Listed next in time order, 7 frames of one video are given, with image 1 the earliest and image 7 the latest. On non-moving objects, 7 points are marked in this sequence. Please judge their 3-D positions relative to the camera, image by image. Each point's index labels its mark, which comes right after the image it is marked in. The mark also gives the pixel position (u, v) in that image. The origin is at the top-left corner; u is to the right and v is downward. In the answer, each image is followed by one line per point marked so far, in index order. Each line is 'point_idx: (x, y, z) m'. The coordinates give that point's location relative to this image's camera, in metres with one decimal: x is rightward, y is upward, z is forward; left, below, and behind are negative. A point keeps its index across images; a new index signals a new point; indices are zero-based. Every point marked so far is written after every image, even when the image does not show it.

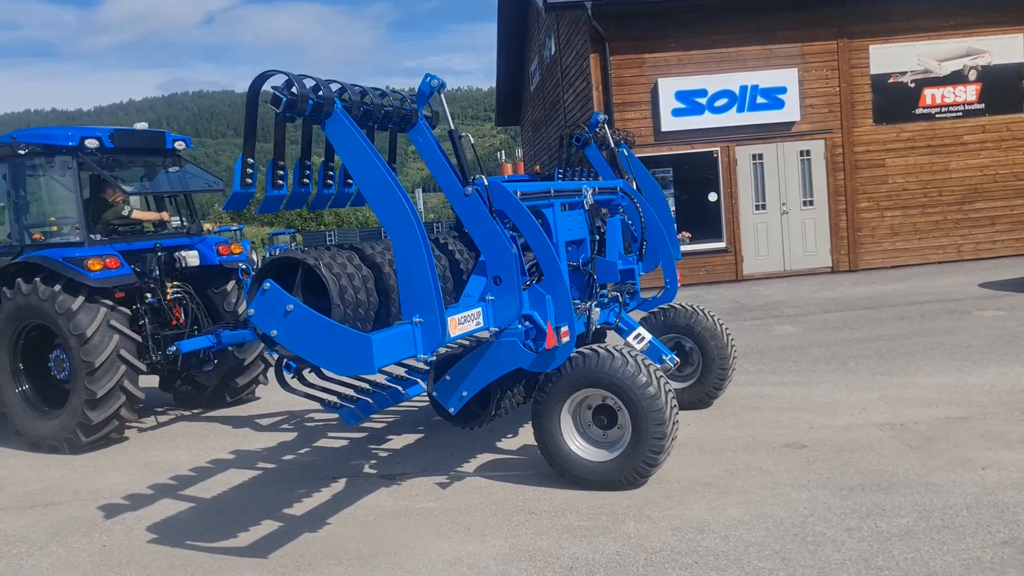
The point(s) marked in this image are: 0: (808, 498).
0: (+1.6, -1.1, +4.6) m
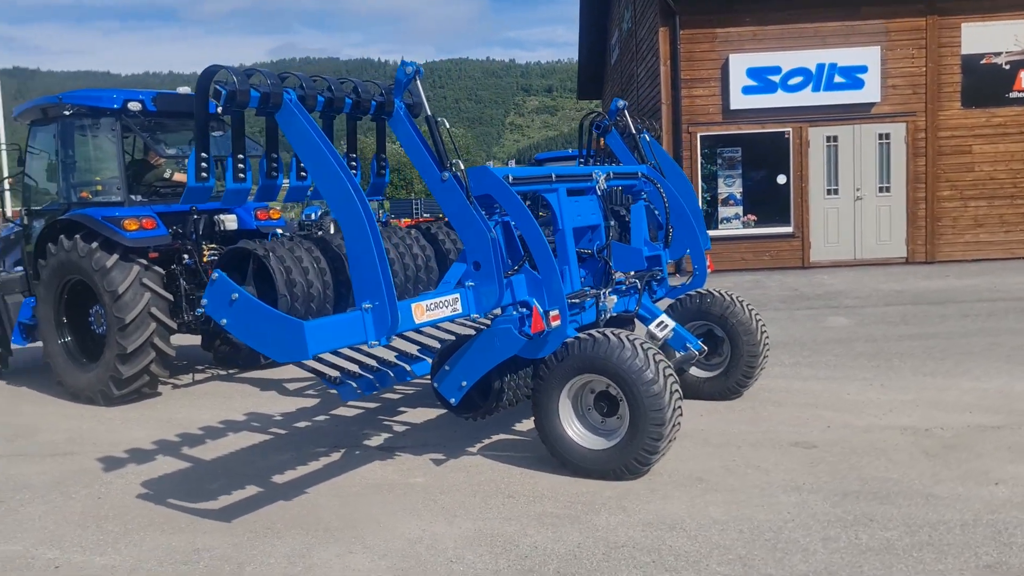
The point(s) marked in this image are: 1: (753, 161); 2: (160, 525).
0: (+1.4, -1.1, +4.4) m
1: (+4.1, +2.2, +14.7) m
2: (-1.8, -1.2, +4.5) m
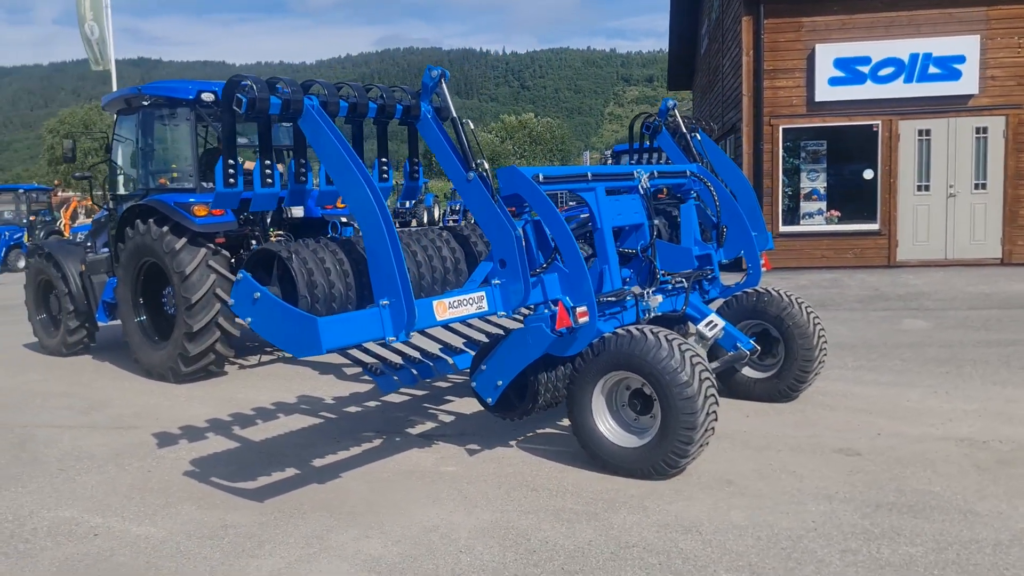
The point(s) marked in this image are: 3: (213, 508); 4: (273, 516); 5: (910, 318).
0: (+1.5, -1.1, +4.3) m
1: (+5.3, +2.2, +14.2) m
2: (-1.7, -1.2, +4.7) m
3: (-1.6, -1.2, +4.6) m
4: (-1.2, -1.2, +4.4) m
5: (+4.5, -0.3, +9.8) m
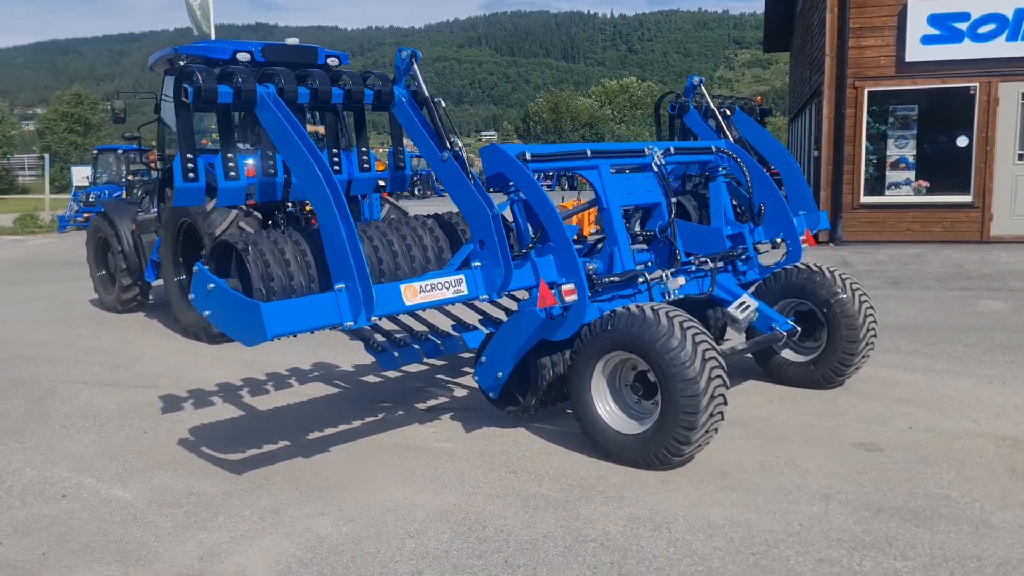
0: (+1.4, -1.0, +3.9) m
1: (+6.3, +2.5, +13.2) m
2: (-1.8, -1.0, +4.7) m
3: (-1.7, -1.0, +4.5) m
4: (-1.4, -1.0, +4.3) m
5: (+4.9, -0.1, +9.0) m
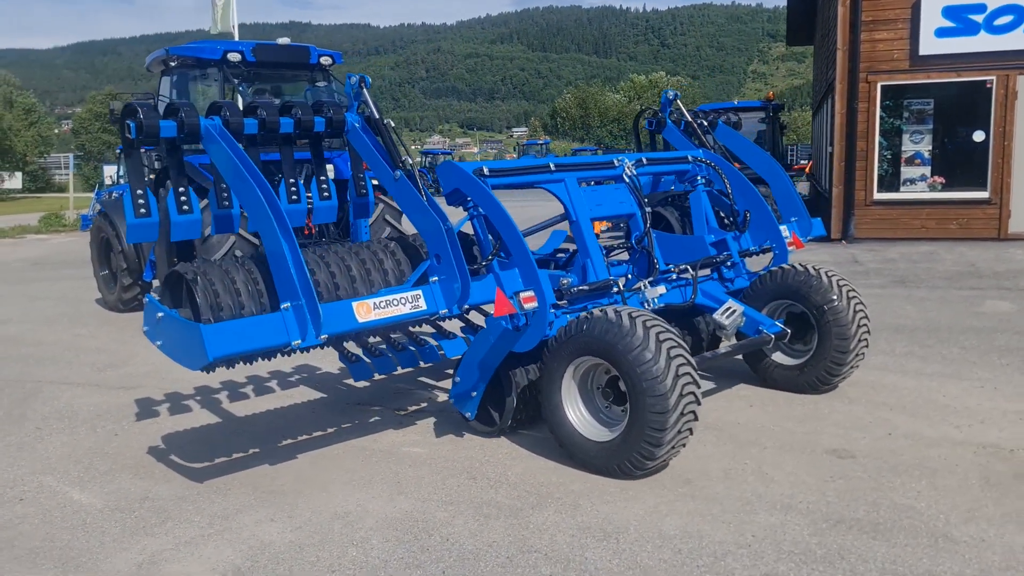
0: (+1.1, -1.0, +3.7) m
1: (+6.4, +2.6, +12.9) m
2: (-2.0, -1.0, +4.7) m
3: (-1.9, -1.0, +4.5) m
4: (-1.6, -1.0, +4.3) m
5: (+4.9, -0.1, +8.7) m
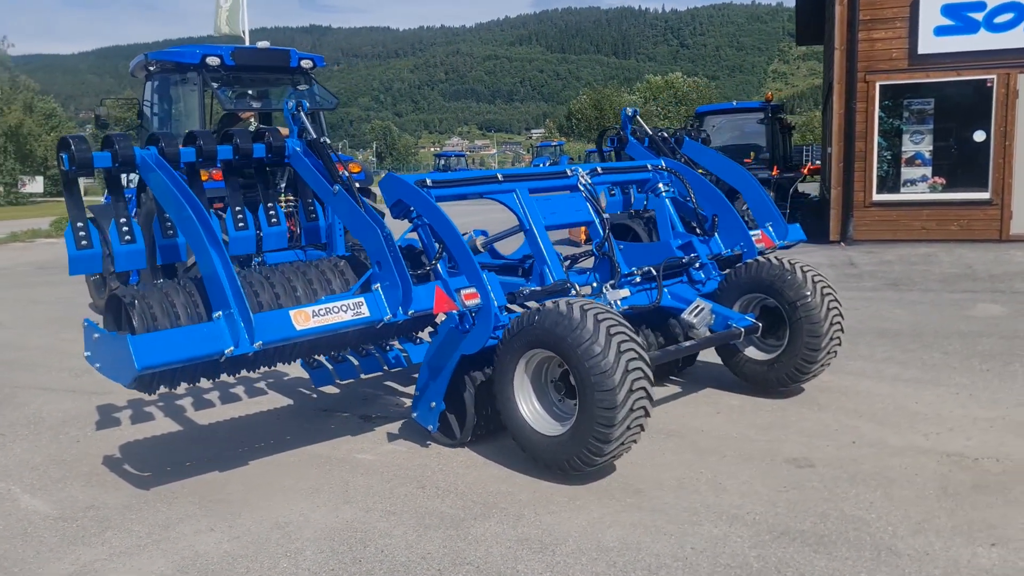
0: (+0.9, -1.0, +3.7) m
1: (+6.3, +2.5, +12.7) m
2: (-2.3, -1.0, +4.7) m
3: (-2.2, -1.0, +4.5) m
4: (-1.8, -1.0, +4.3) m
5: (+4.7, -0.1, +8.6) m
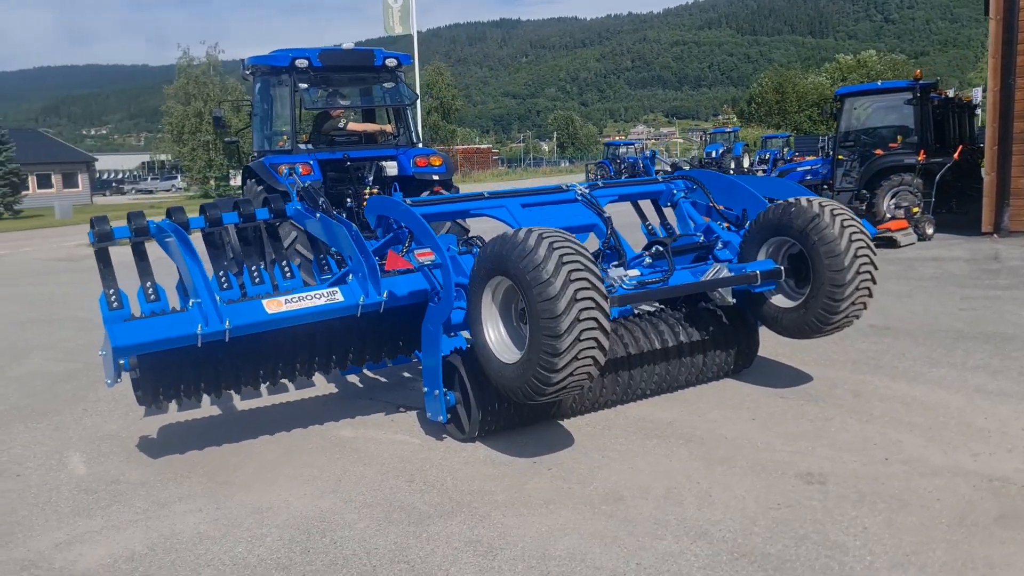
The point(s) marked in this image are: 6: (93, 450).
0: (+0.6, -1.0, +3.4) m
1: (+7.9, +2.6, +11.1) m
2: (-2.2, -1.0, +5.1) m
3: (-2.1, -1.0, +4.9) m
4: (-1.9, -1.0, +4.6) m
5: (+5.4, -0.1, +7.5) m
6: (-2.5, -1.0, +5.2) m
